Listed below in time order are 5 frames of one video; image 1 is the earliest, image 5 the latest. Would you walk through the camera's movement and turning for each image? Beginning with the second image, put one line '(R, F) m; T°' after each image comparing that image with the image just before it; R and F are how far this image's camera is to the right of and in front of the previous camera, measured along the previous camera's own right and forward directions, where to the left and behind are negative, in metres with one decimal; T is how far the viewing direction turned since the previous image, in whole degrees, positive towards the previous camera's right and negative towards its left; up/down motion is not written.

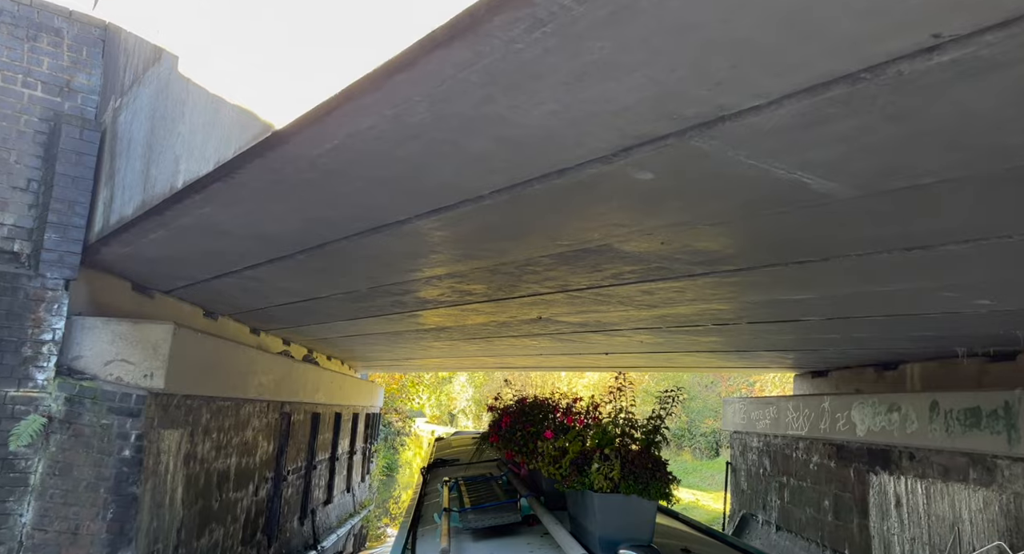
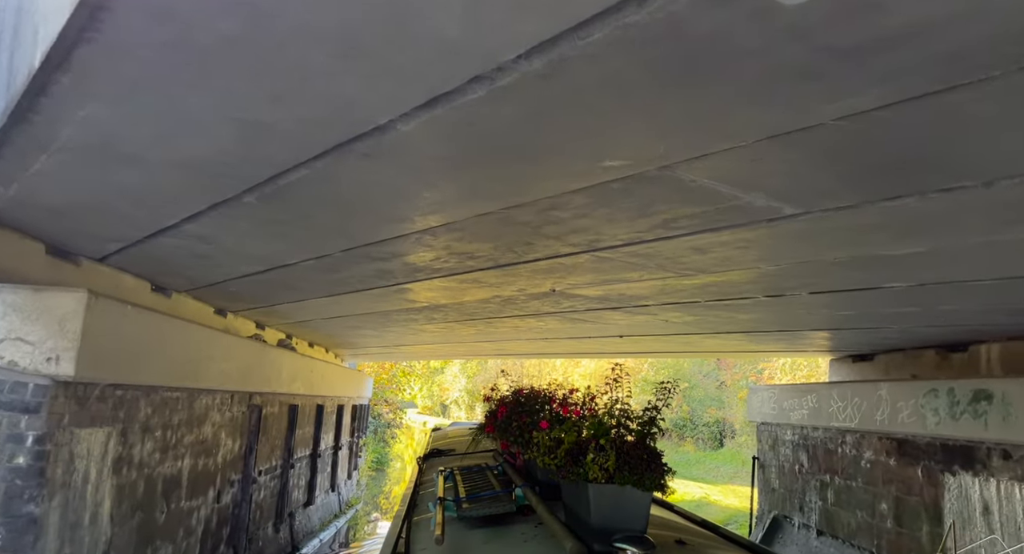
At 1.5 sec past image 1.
(-0.1, +0.7) m; +1°
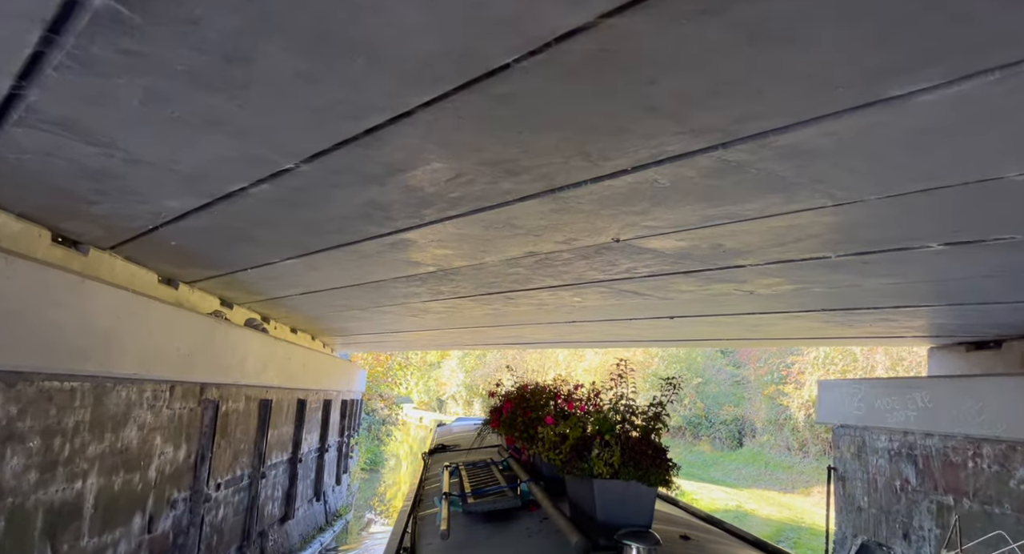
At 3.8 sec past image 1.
(-0.2, +1.0) m; 0°
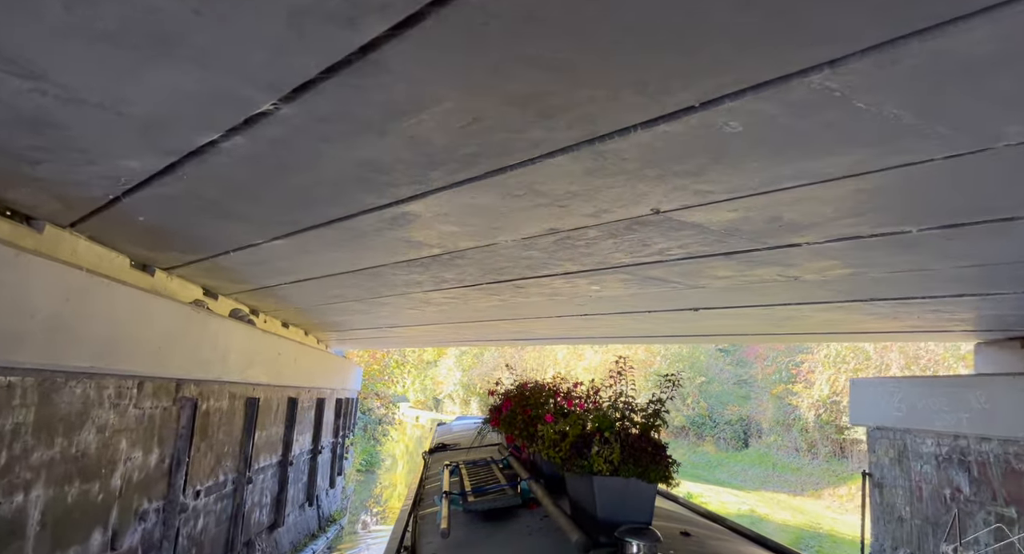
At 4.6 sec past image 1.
(-0.1, +0.3) m; 0°
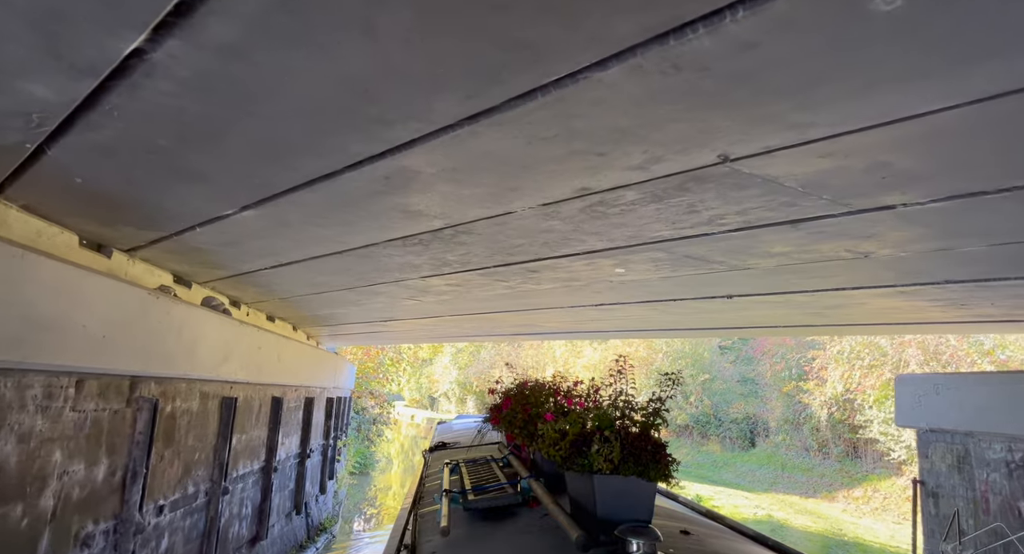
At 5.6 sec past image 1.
(-0.1, +0.4) m; 0°
